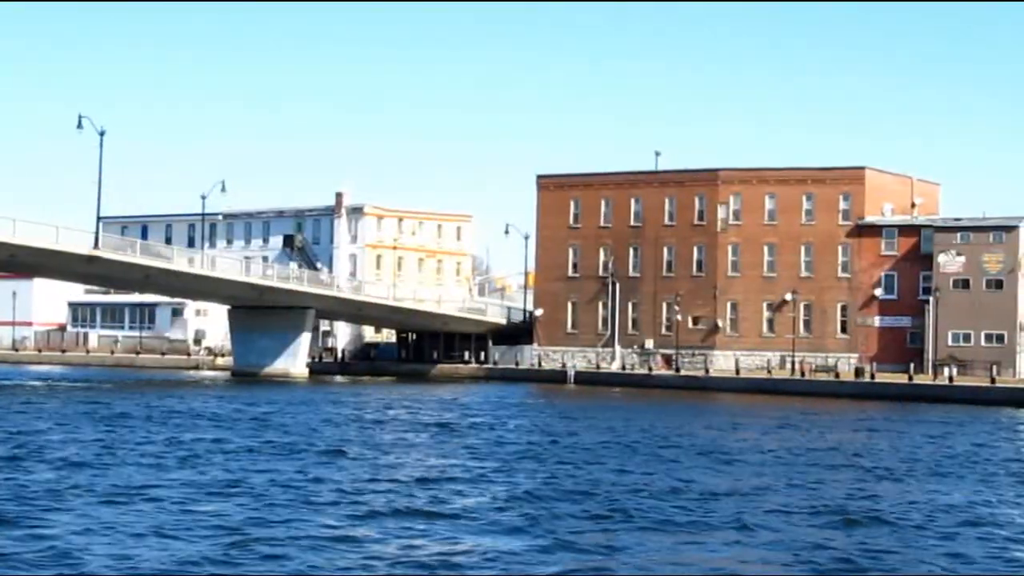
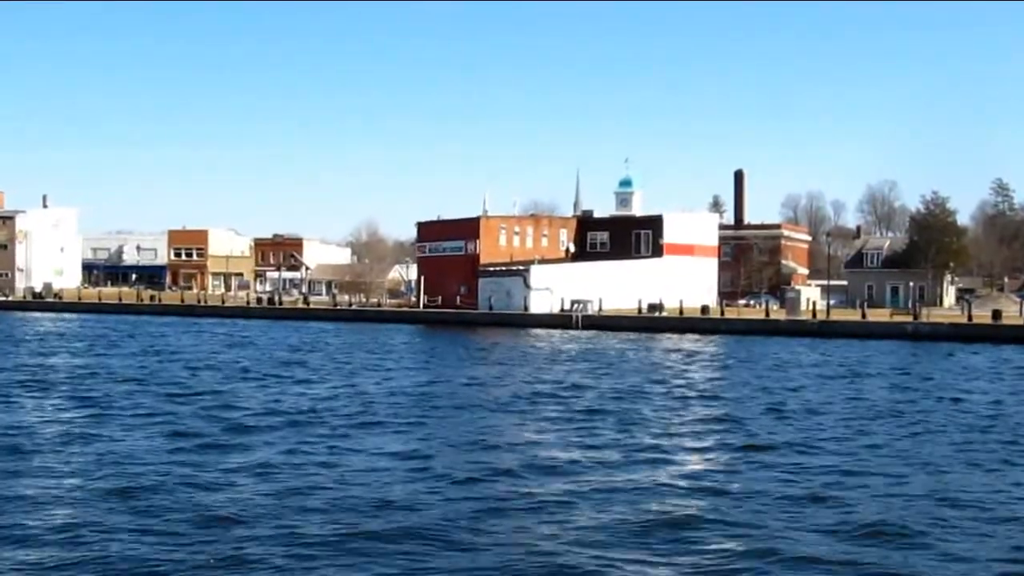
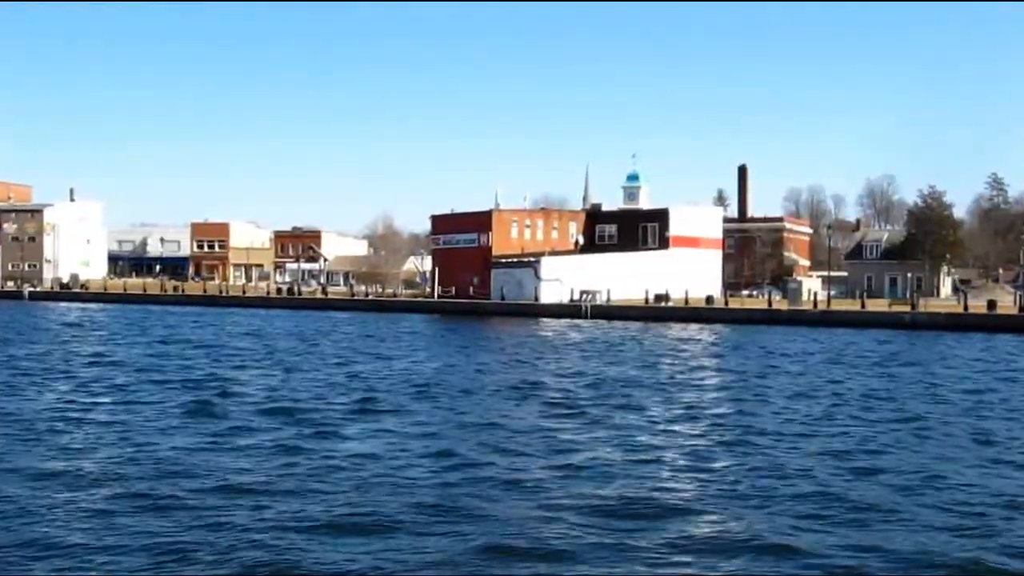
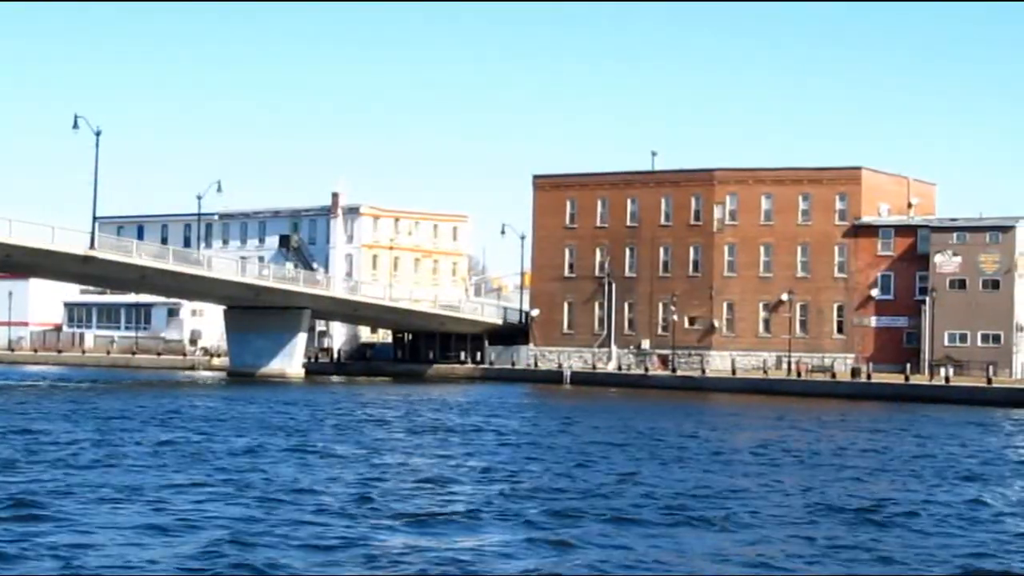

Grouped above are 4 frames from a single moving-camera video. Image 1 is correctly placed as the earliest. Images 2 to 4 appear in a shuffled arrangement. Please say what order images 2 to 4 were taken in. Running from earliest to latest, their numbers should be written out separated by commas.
4, 3, 2
